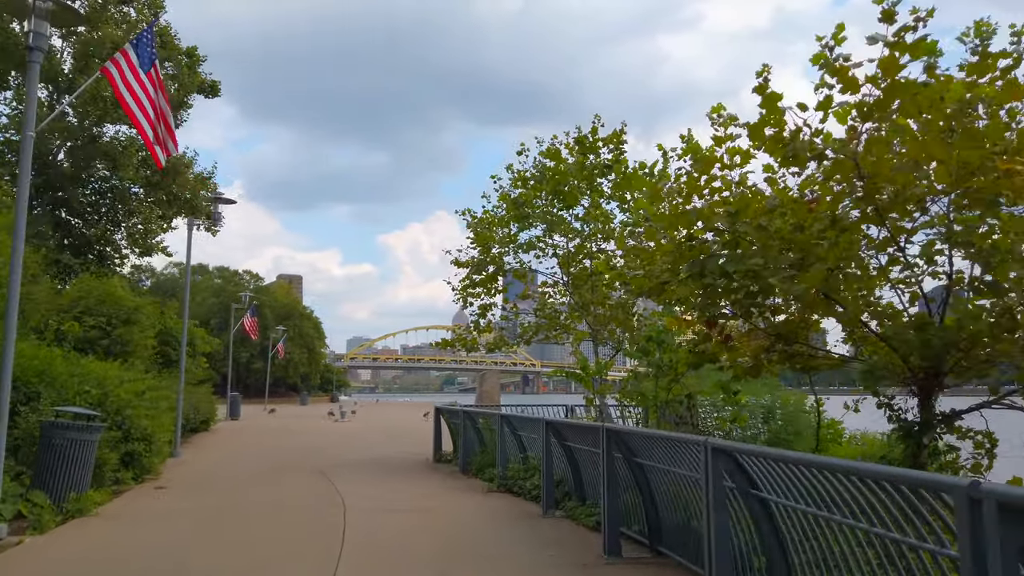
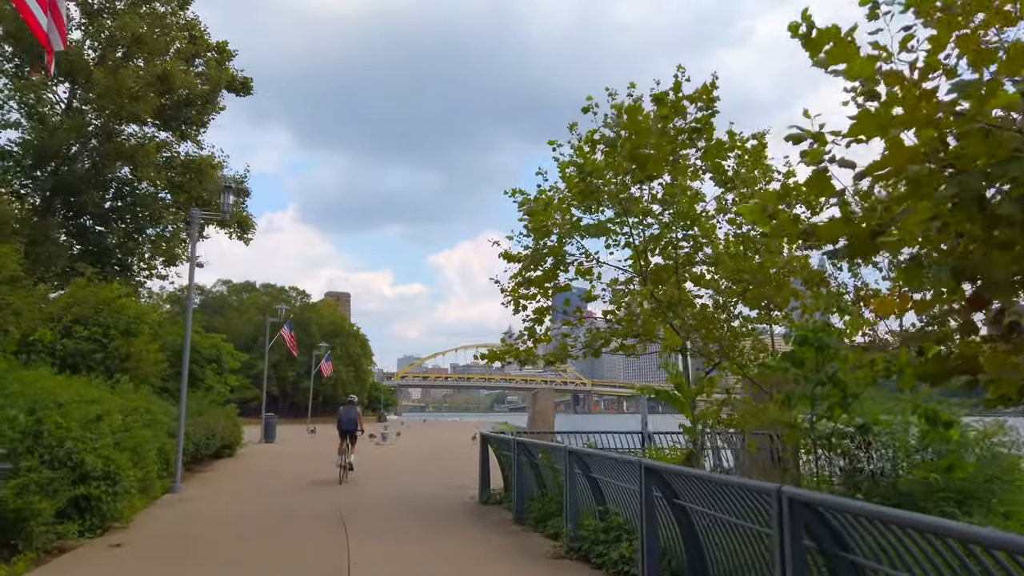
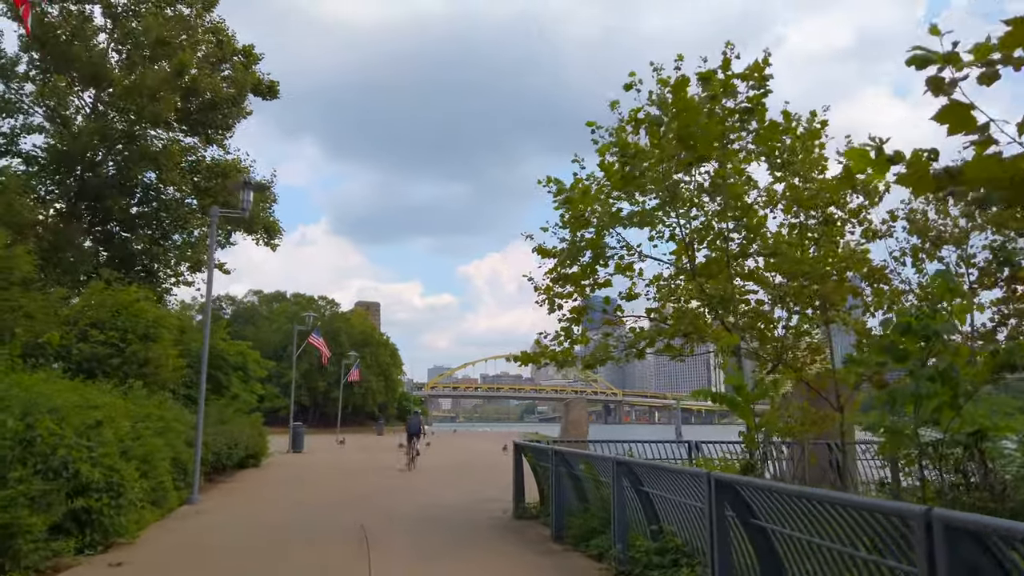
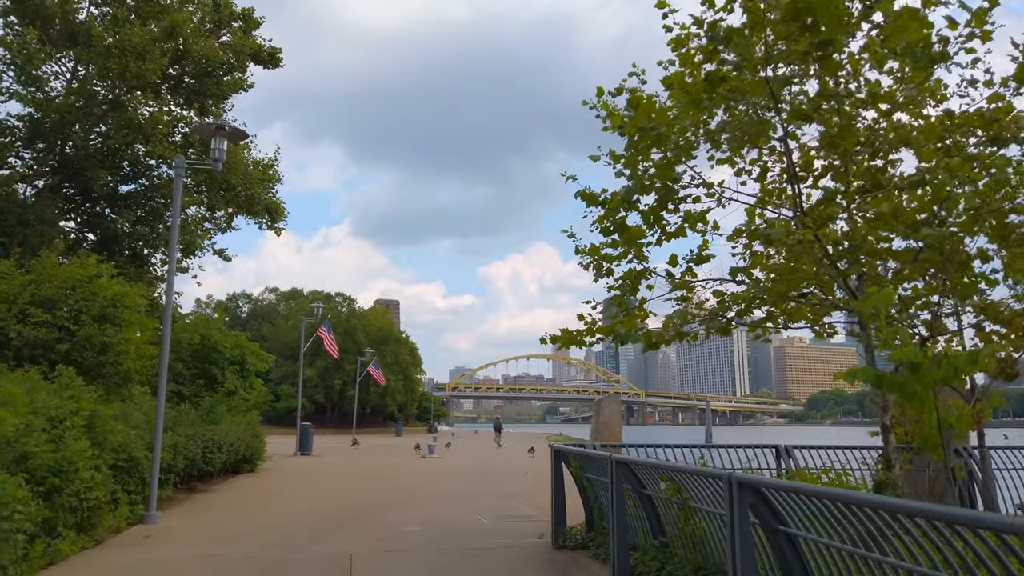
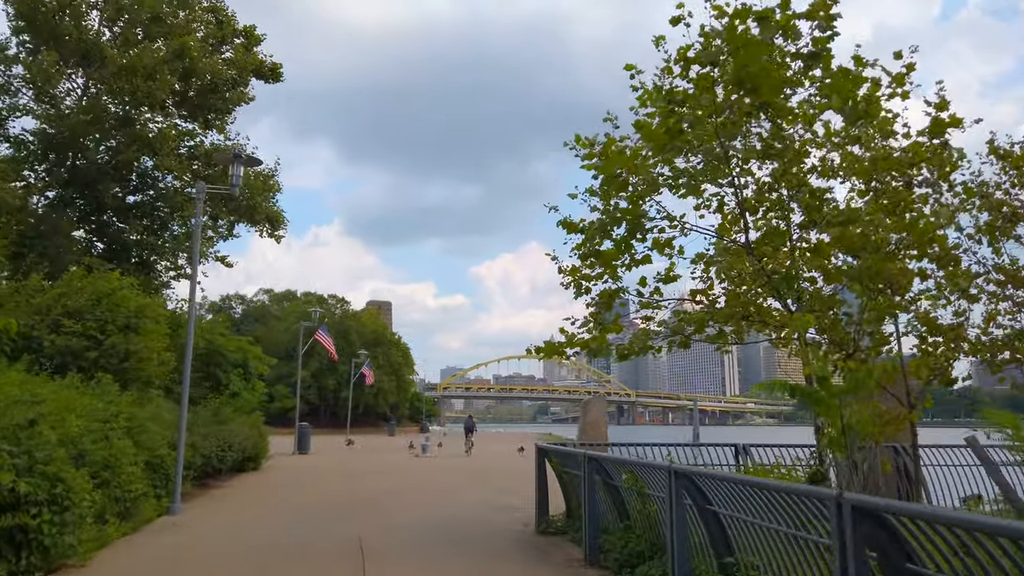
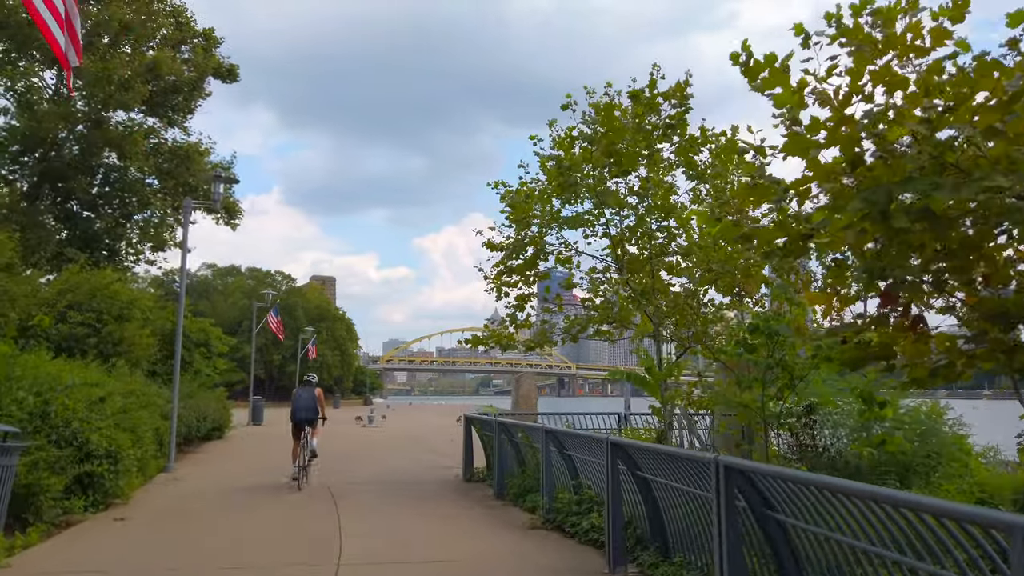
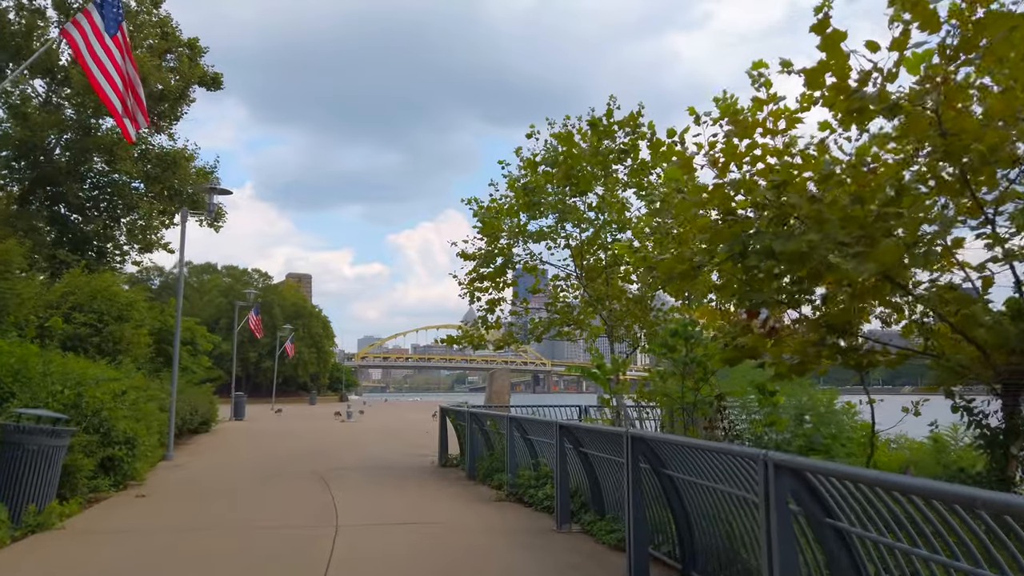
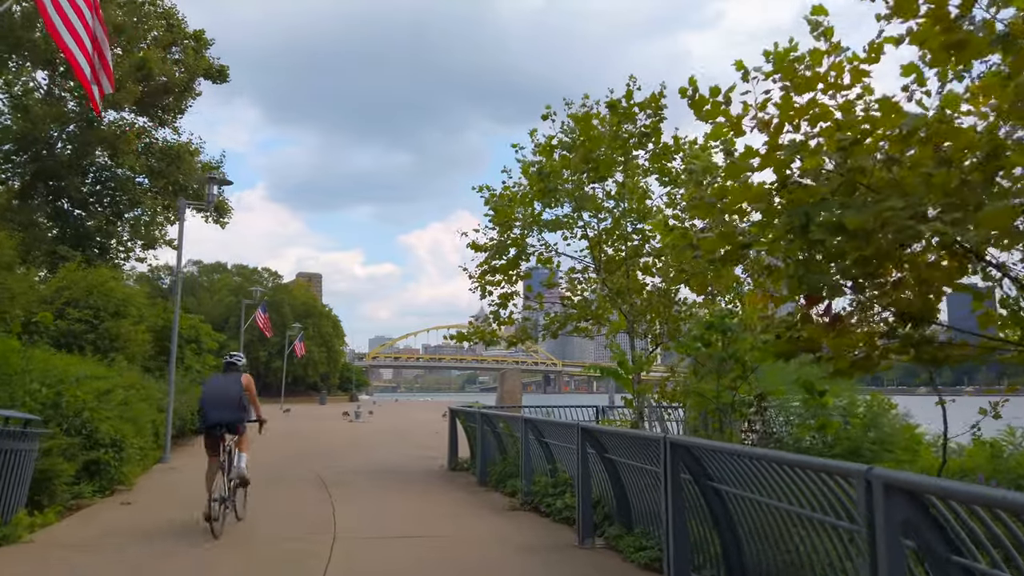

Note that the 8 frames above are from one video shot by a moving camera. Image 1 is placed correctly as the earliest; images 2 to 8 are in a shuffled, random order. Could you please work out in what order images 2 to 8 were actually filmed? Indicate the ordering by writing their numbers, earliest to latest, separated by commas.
7, 8, 6, 2, 3, 5, 4
